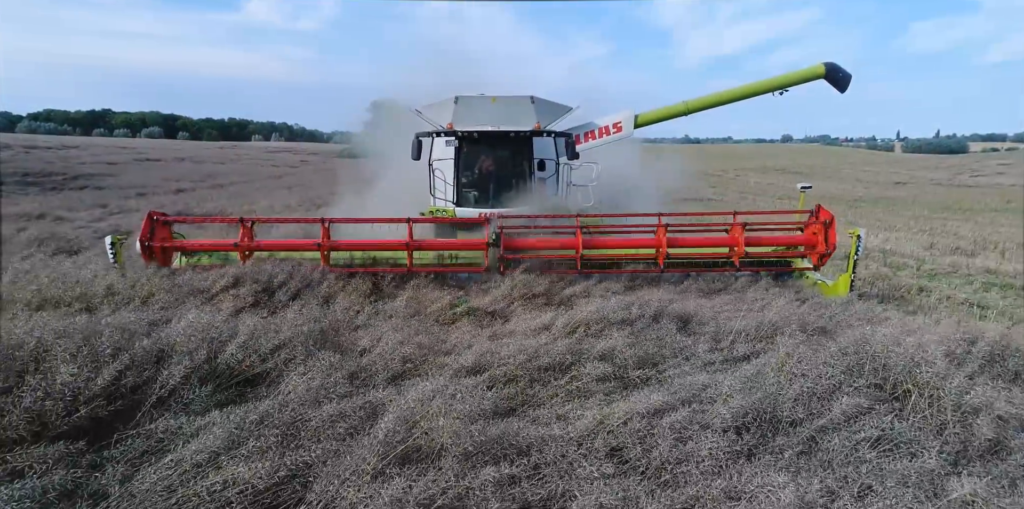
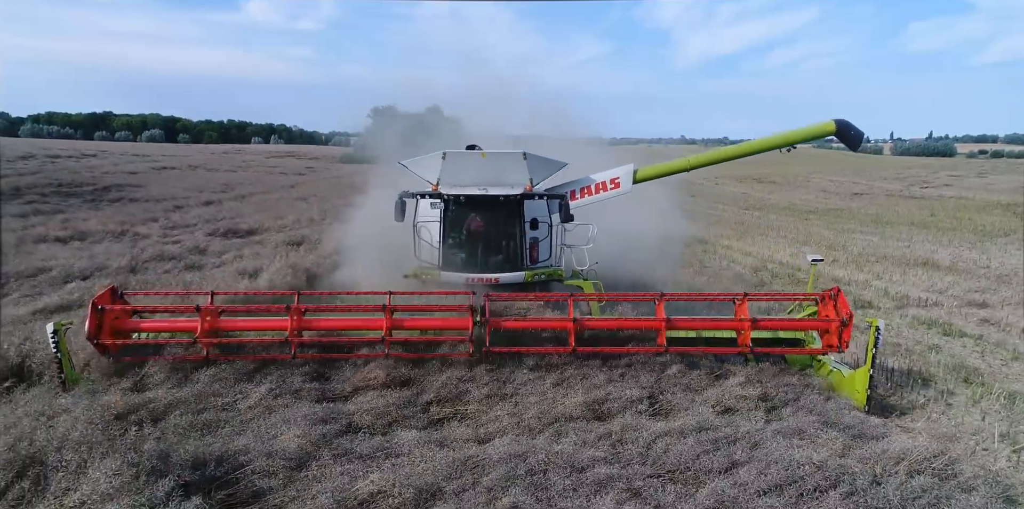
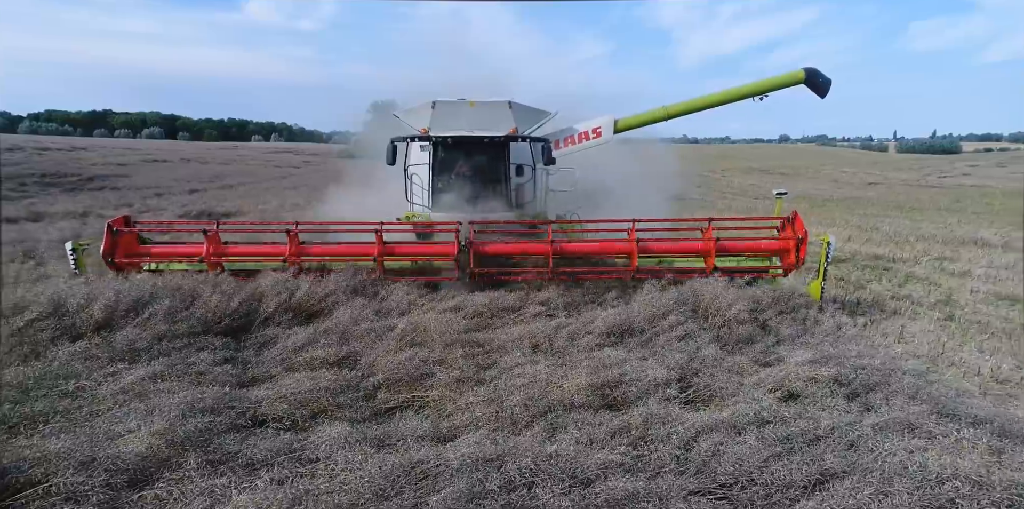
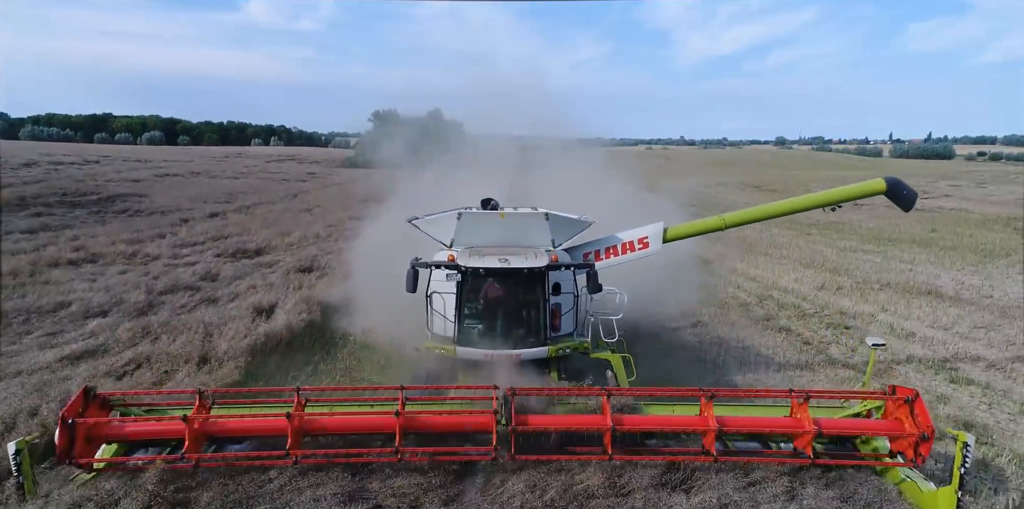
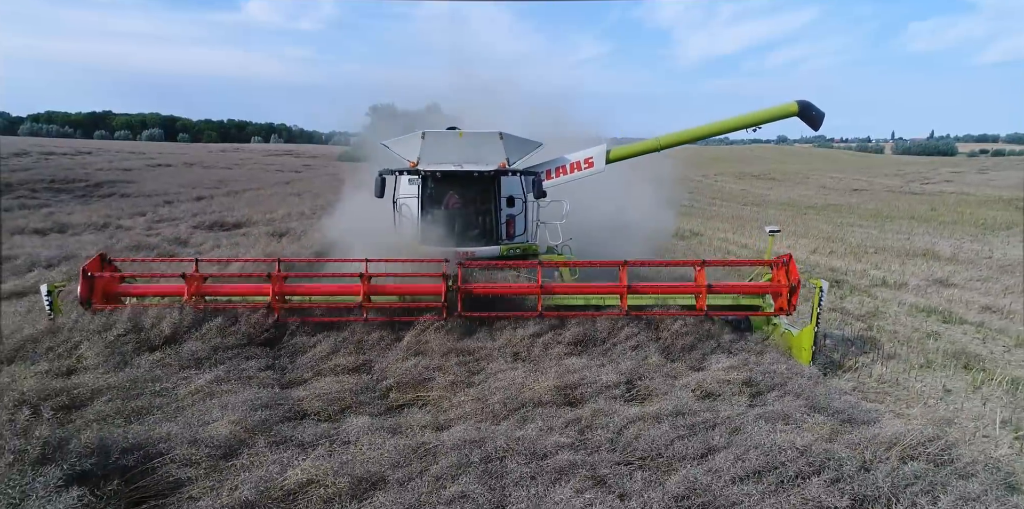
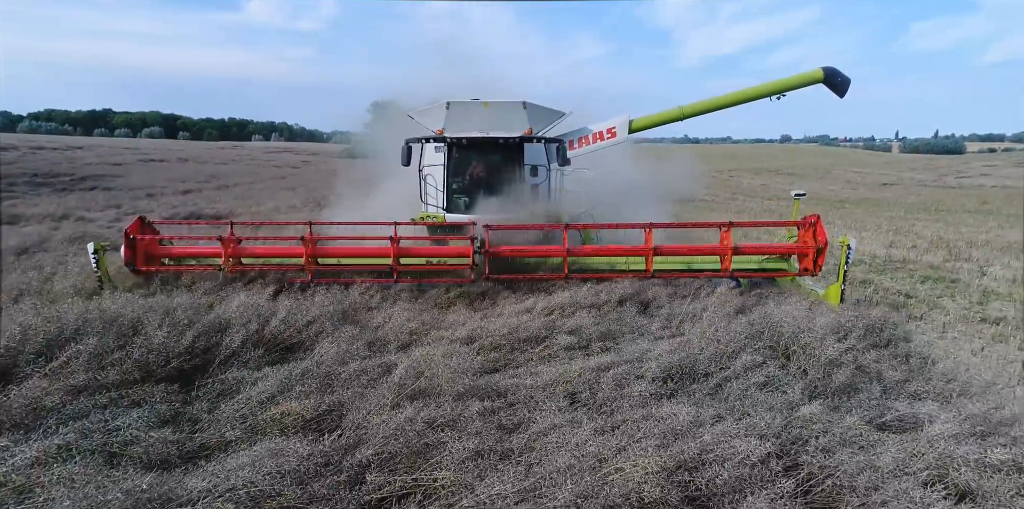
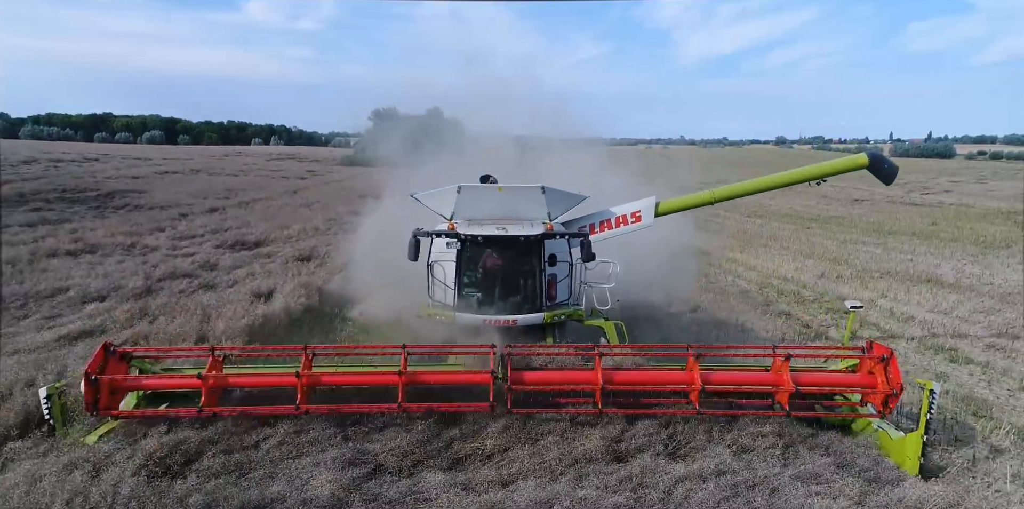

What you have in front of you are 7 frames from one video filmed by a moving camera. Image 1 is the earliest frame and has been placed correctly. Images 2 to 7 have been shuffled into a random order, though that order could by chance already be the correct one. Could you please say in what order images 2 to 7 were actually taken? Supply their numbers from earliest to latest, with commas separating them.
6, 3, 5, 2, 7, 4
